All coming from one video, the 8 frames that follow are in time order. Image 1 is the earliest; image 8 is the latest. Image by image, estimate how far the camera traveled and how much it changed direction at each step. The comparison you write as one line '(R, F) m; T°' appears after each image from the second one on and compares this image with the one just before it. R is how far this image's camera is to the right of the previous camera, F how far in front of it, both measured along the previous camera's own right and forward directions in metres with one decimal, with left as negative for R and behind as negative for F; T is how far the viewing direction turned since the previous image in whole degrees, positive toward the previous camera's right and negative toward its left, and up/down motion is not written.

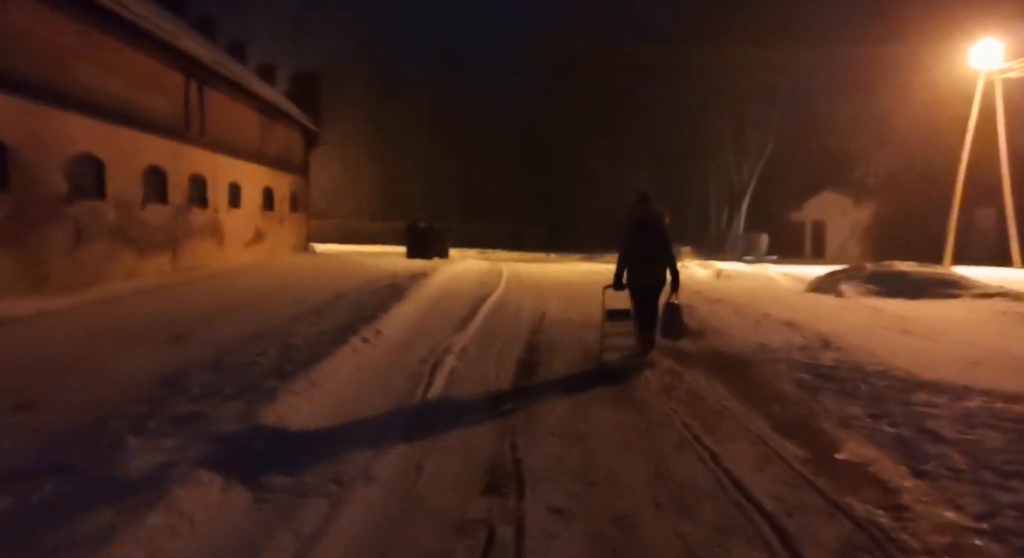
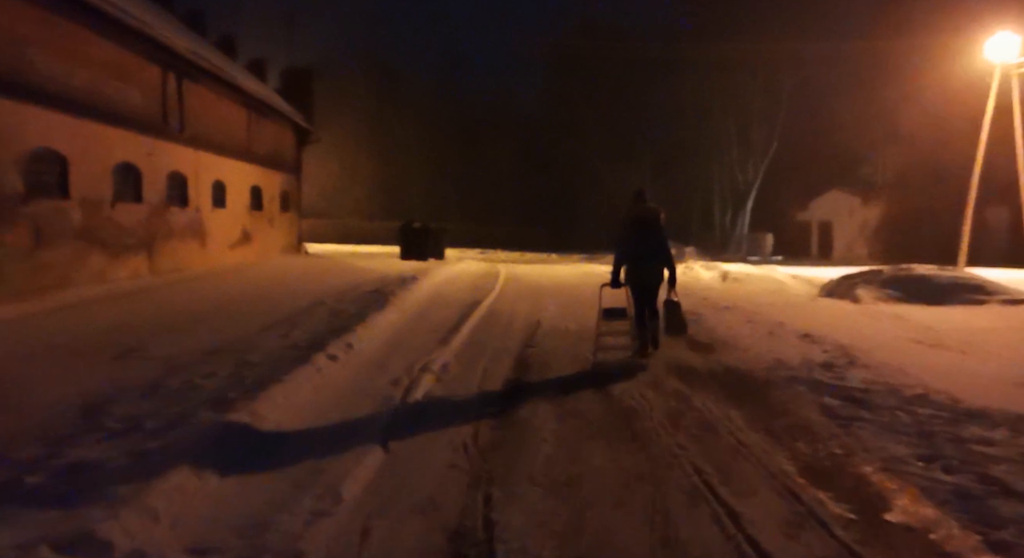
(+0.2, +0.9) m; 0°
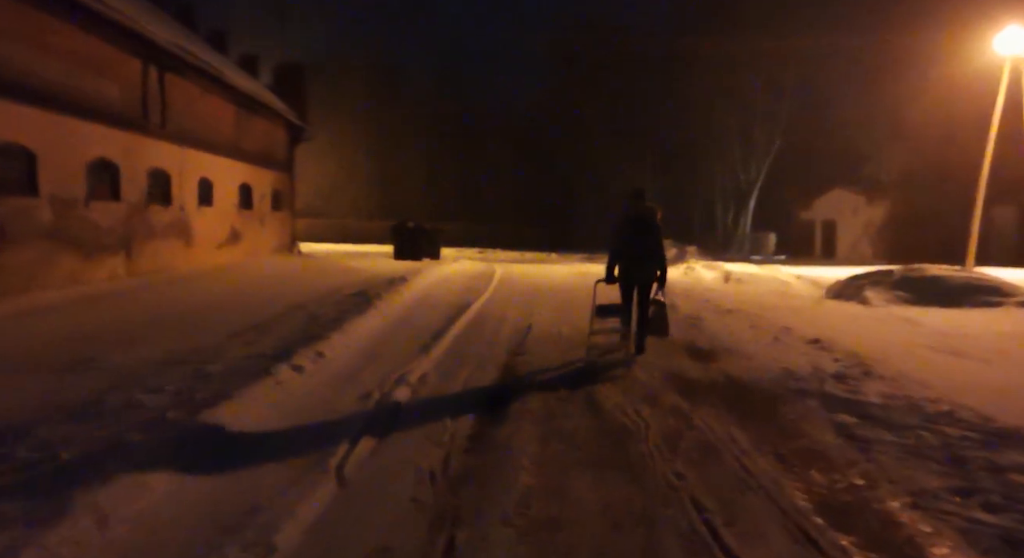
(+0.2, +0.6) m; 0°
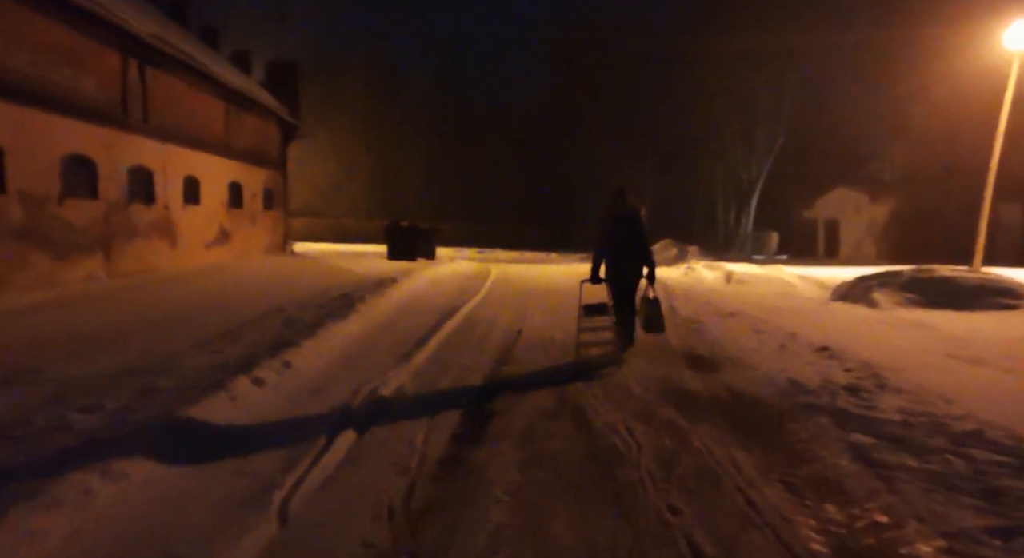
(+0.2, +0.6) m; 0°
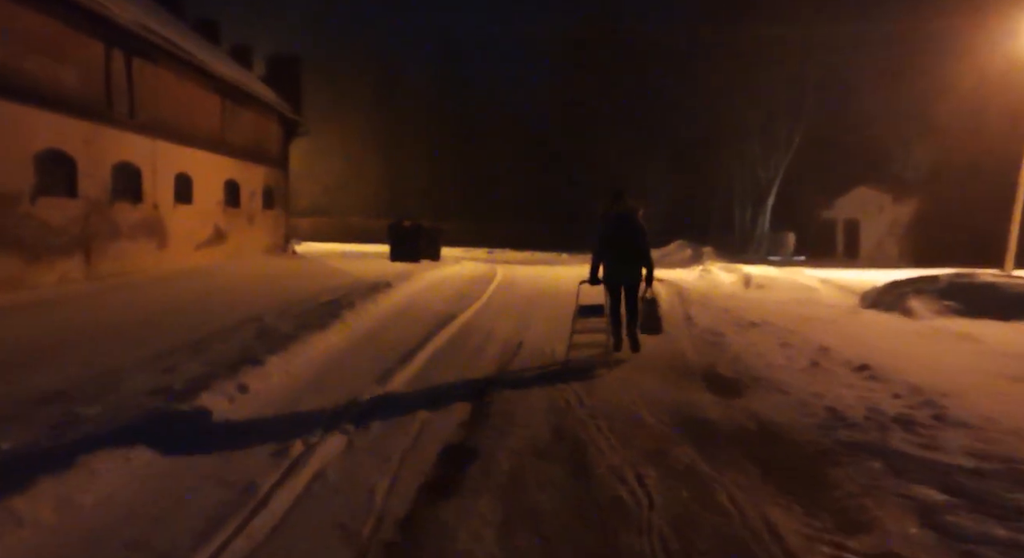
(+0.2, +0.9) m; -1°
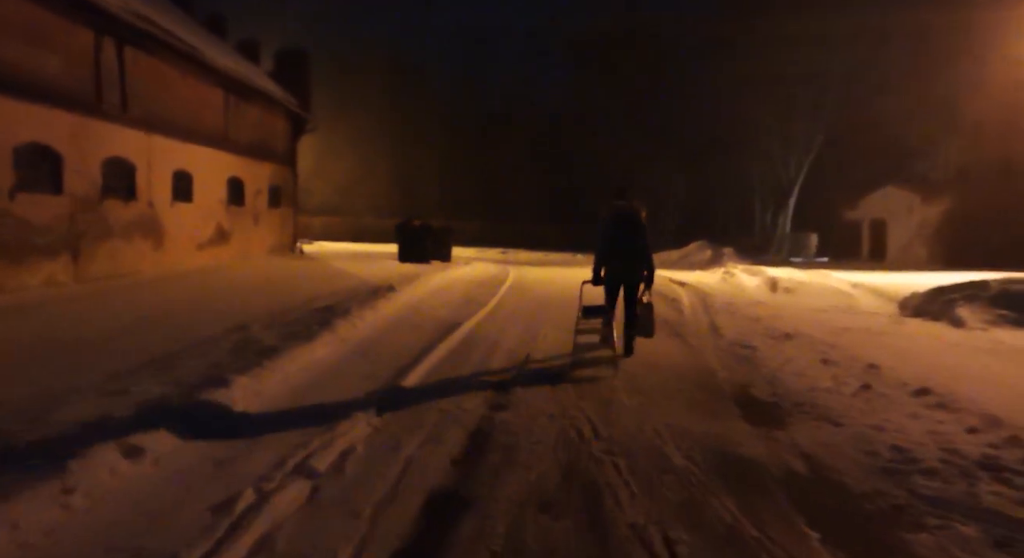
(+0.1, +0.9) m; -1°
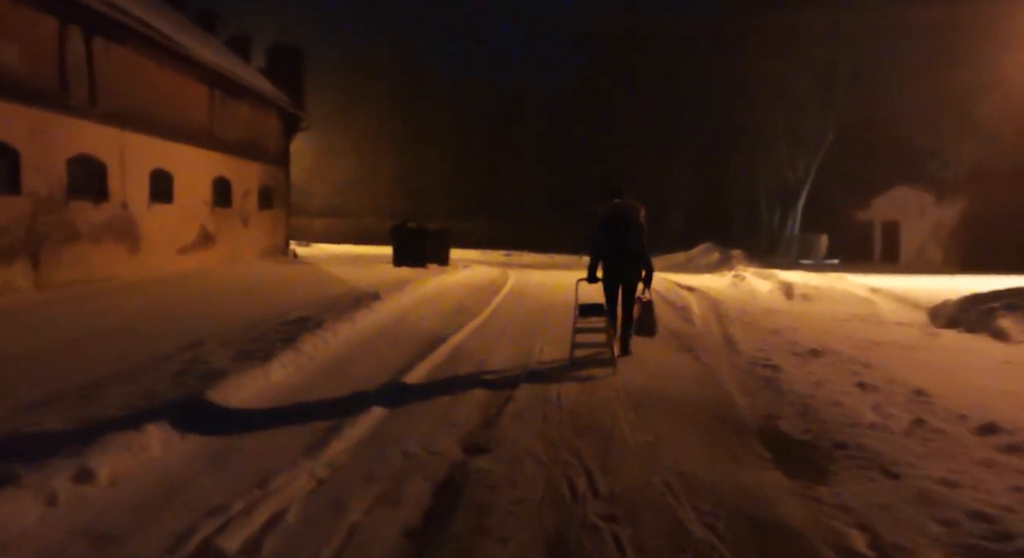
(+0.2, +1.0) m; -1°
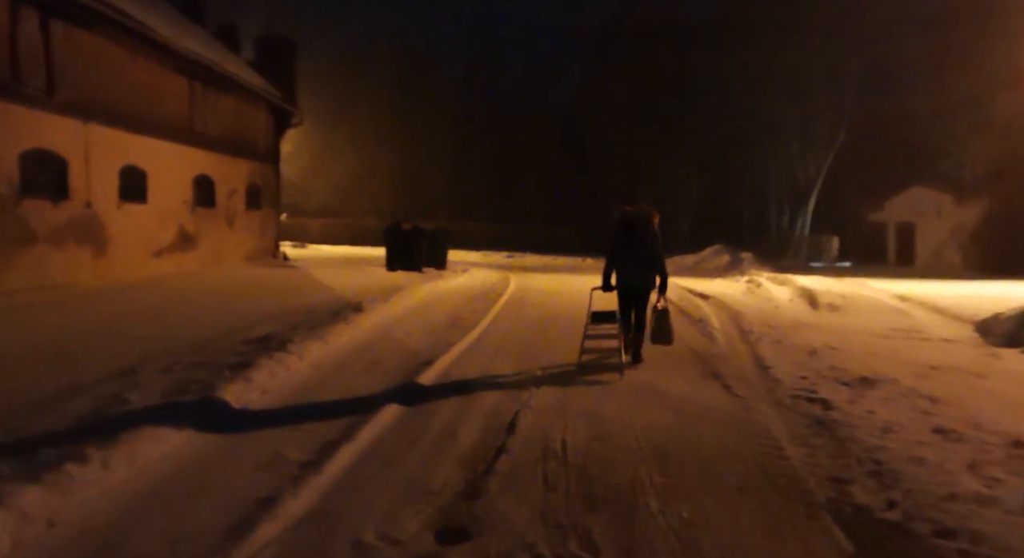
(+0.1, +1.3) m; 0°
